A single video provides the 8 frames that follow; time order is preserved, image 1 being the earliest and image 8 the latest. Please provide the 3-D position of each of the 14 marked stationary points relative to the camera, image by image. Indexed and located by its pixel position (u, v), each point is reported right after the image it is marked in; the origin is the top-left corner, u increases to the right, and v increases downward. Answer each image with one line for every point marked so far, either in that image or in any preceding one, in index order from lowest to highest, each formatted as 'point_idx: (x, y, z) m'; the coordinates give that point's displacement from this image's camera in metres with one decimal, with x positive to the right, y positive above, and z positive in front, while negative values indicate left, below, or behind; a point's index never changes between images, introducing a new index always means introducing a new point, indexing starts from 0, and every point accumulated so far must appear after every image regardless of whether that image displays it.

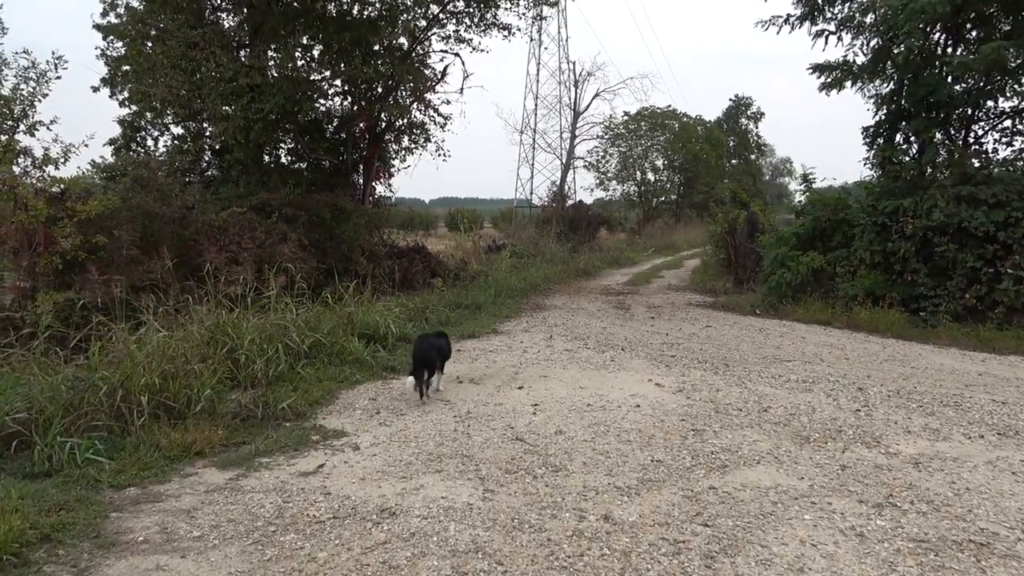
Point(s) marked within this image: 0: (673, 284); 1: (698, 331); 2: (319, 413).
0: (+3.9, +0.1, +17.5) m
1: (+2.3, -0.6, +9.0) m
2: (-1.4, -0.9, +5.0) m
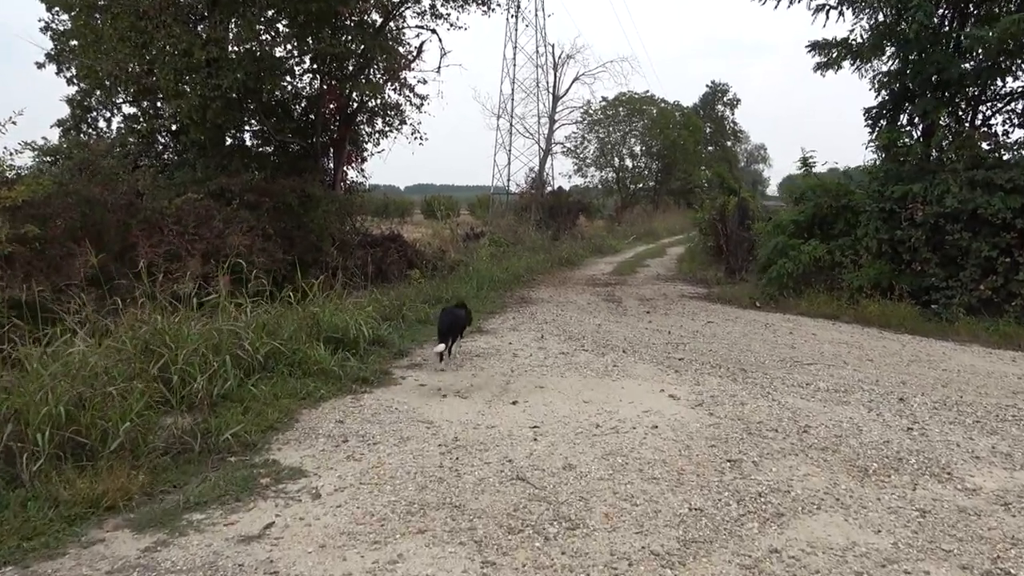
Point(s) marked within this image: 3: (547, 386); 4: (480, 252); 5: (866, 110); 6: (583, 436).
0: (+3.5, +0.3, +16.8) m
1: (+2.2, -0.5, +8.2) m
2: (-1.4, -0.9, +4.1) m
3: (+0.3, -0.8, +5.5) m
4: (-0.8, +0.9, +17.4) m
5: (+5.9, +3.0, +11.8) m
6: (+0.4, -0.9, +4.2) m
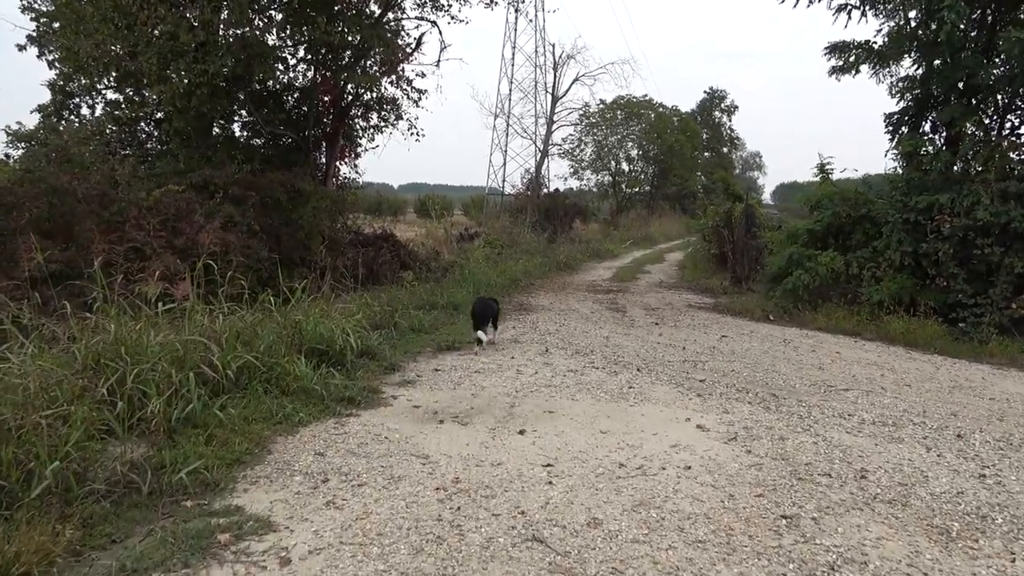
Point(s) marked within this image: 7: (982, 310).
0: (+3.4, +0.2, +16.2) m
1: (+2.2, -0.6, +7.6) m
2: (-1.3, -1.0, +3.5) m
3: (+0.3, -0.8, +4.9) m
4: (-0.9, +0.8, +16.8) m
5: (+6.0, +2.7, +11.2) m
6: (+0.5, -1.0, +3.6) m
7: (+5.5, -0.2, +8.4) m
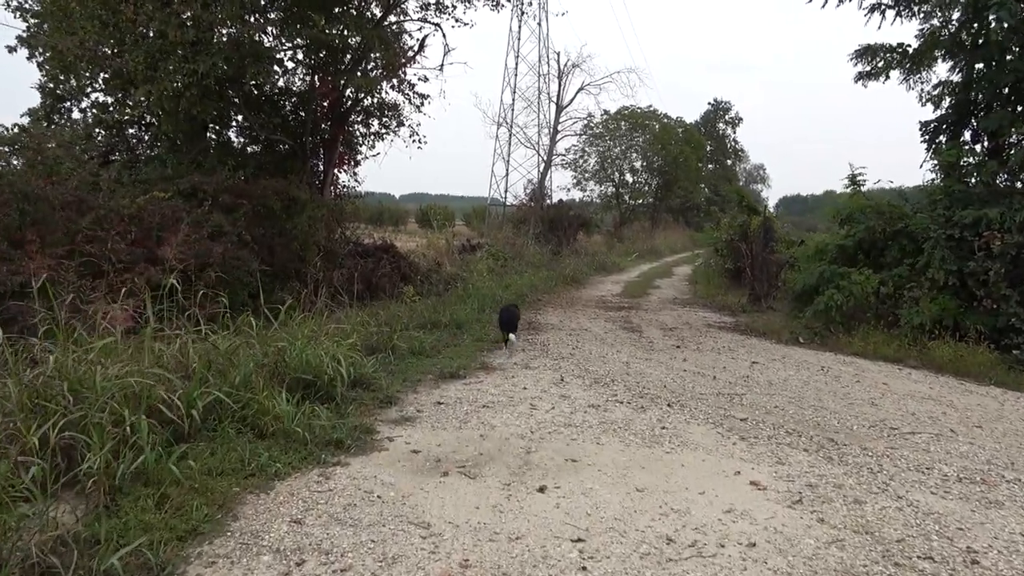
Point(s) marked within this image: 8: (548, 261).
0: (+3.5, -0.2, +15.4) m
1: (+2.3, -0.8, +6.9) m
2: (-1.2, -1.1, +2.7) m
3: (+0.4, -1.0, +4.2) m
4: (-0.8, +0.5, +16.0) m
5: (+6.1, +2.4, +10.5) m
6: (+0.6, -1.1, +2.9) m
7: (+5.6, -0.5, +7.6) m
8: (+1.0, +0.8, +19.8) m
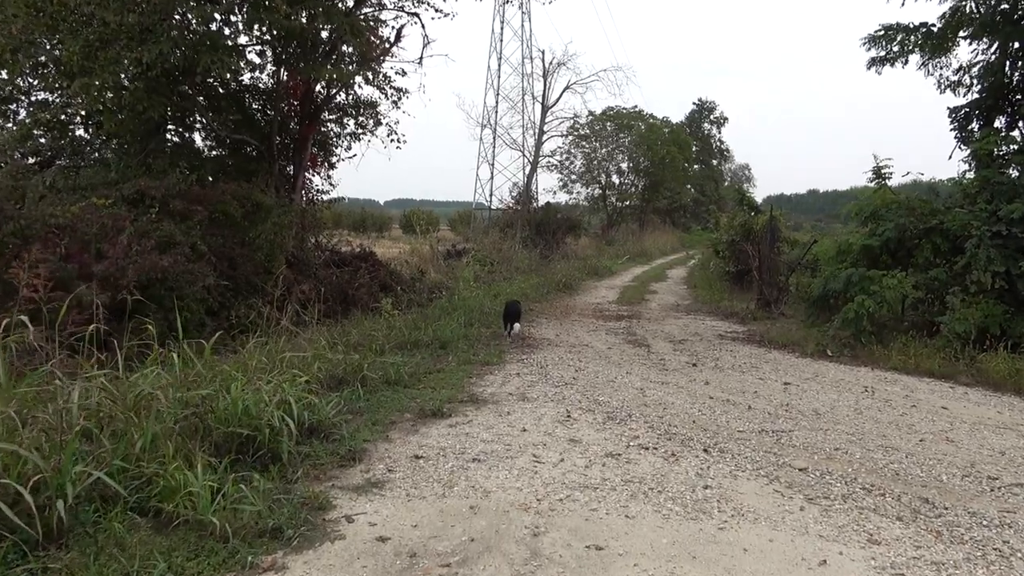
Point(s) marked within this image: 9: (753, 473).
0: (+3.3, -0.3, +14.4) m
1: (+2.3, -0.9, +5.8) m
2: (-1.2, -1.2, +1.6) m
3: (+0.4, -1.1, +3.1) m
4: (-1.0, +0.3, +14.9) m
5: (+5.9, +2.4, +9.6) m
6: (+0.6, -1.2, +1.8) m
7: (+5.6, -0.5, +6.6) m
8: (+0.7, +0.6, +18.7) m
9: (+1.4, -1.0, +4.0) m
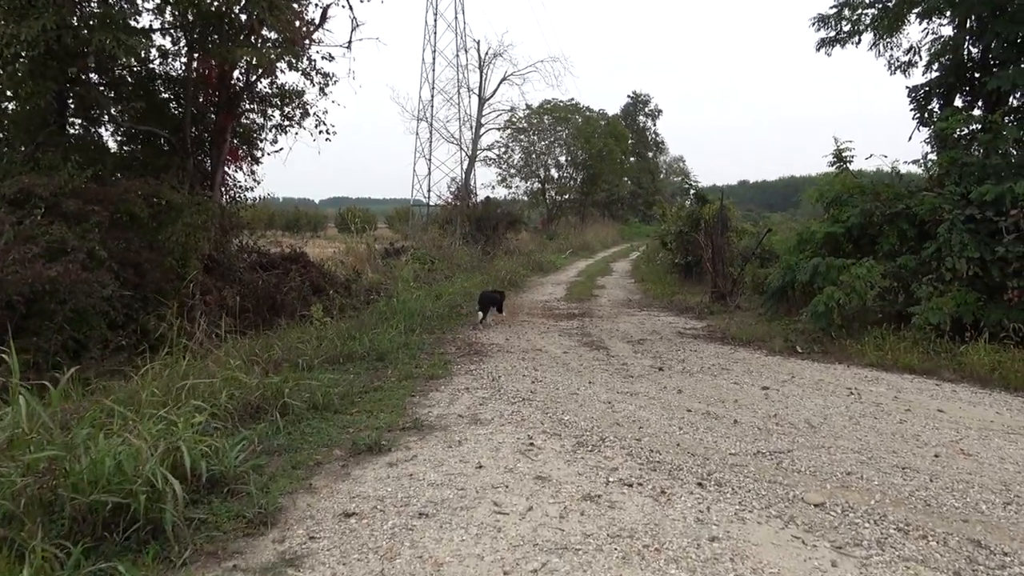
0: (+2.2, -0.2, +13.8) m
1: (+1.9, -0.9, +5.1) m
2: (-1.2, -1.3, +0.7) m
3: (+0.3, -1.1, +2.3) m
4: (-2.1, +0.3, +14.0) m
5: (+5.1, +2.6, +9.2) m
6: (+0.6, -1.2, +1.0) m
7: (+5.1, -0.4, +6.3) m
8: (-0.8, +0.6, +17.9) m
9: (+1.2, -1.0, +3.3) m
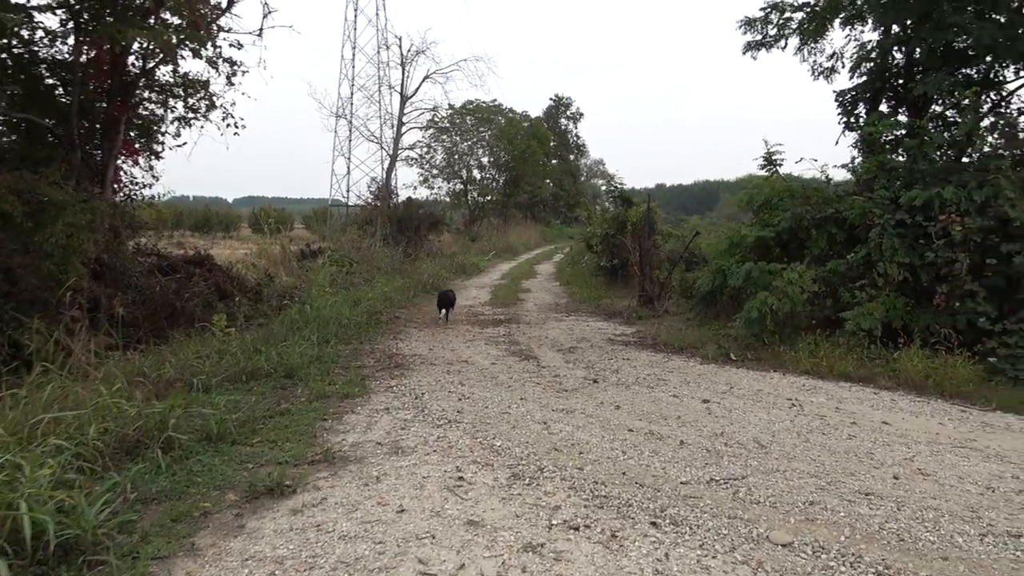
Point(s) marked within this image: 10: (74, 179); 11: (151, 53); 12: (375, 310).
0: (+0.7, -0.3, +13.5) m
1: (+1.4, -0.9, +4.8) m
2: (-1.2, -1.4, 0.0) m
3: (+0.1, -1.2, +1.8) m
4: (-3.6, +0.2, +13.1) m
5: (+4.2, +2.5, +9.2) m
6: (+0.6, -1.3, +0.5) m
7: (+4.5, -0.4, +6.3) m
8: (-2.7, +0.5, +17.2) m
9: (+0.9, -1.1, +2.9) m
10: (-5.6, +1.4, +8.8) m
11: (-4.6, +3.0, +9.0) m
12: (-2.1, -0.3, +11.0) m
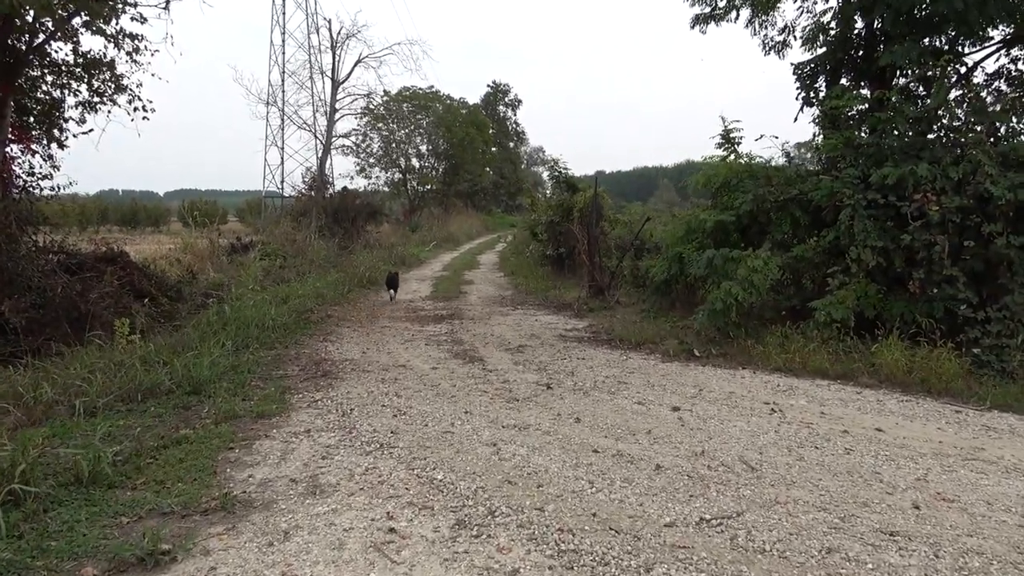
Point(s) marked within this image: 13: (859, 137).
0: (-0.3, -0.1, +12.7) m
1: (+1.1, -0.9, +4.1) m
2: (-1.1, -1.4, -0.8) m
3: (+0.1, -1.2, +1.0) m
4: (-4.6, +0.2, +12.0) m
5: (+3.4, +2.7, +8.7) m
6: (+0.6, -1.3, -0.2) m
7: (+4.0, -0.3, +5.8) m
8: (-4.0, +0.7, +16.1) m
9: (+0.7, -1.1, +2.2) m
10: (-6.3, +1.4, +7.6) m
11: (-5.3, +3.0, +7.8) m
12: (-2.9, -0.3, +10.0) m
13: (+3.5, +1.5, +7.2) m
